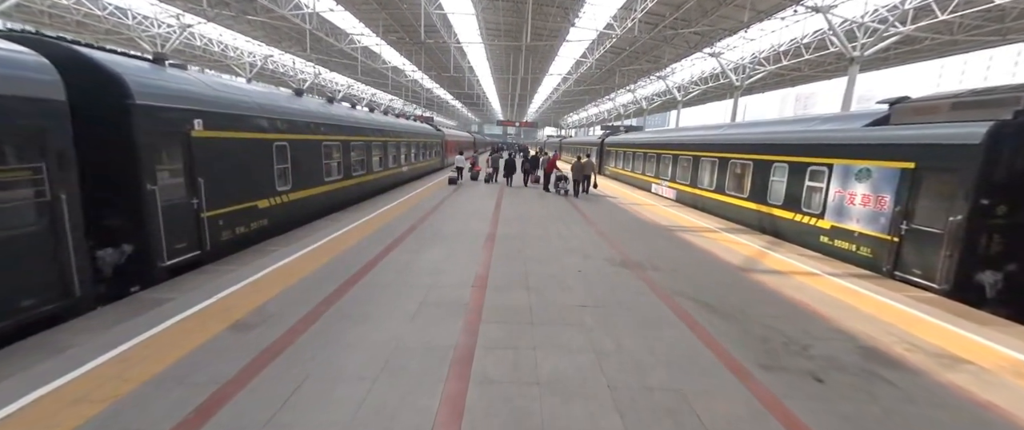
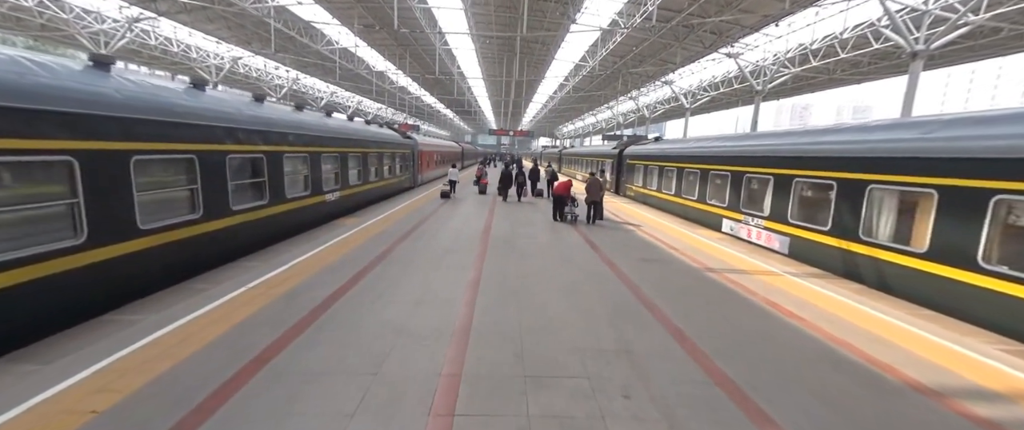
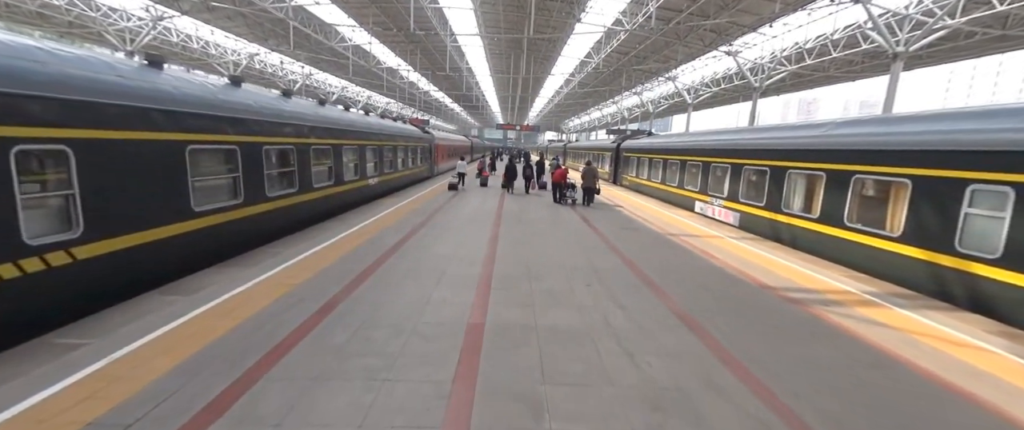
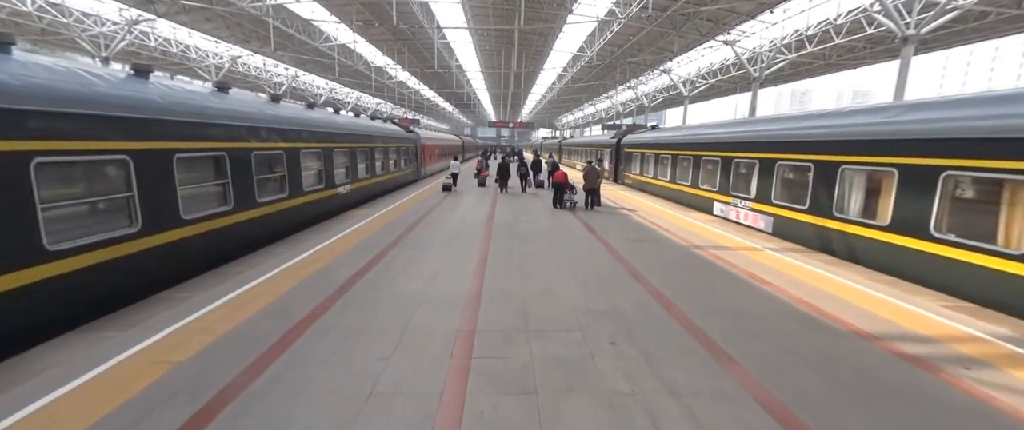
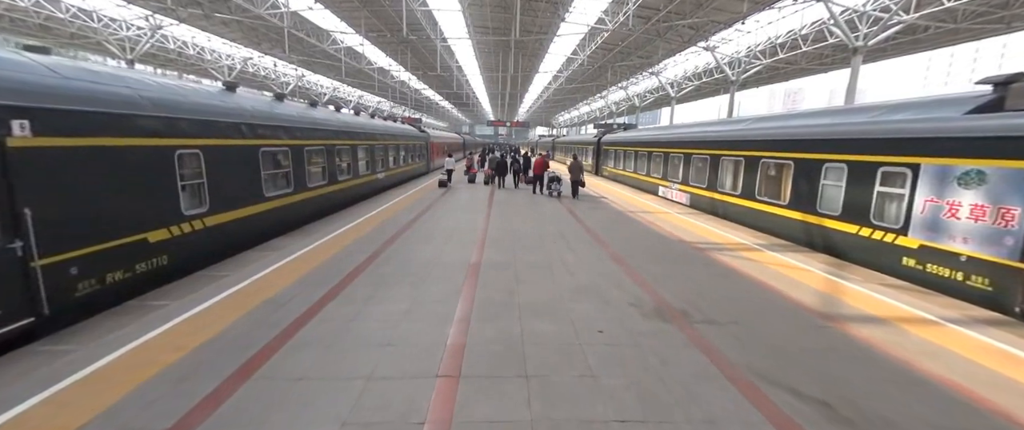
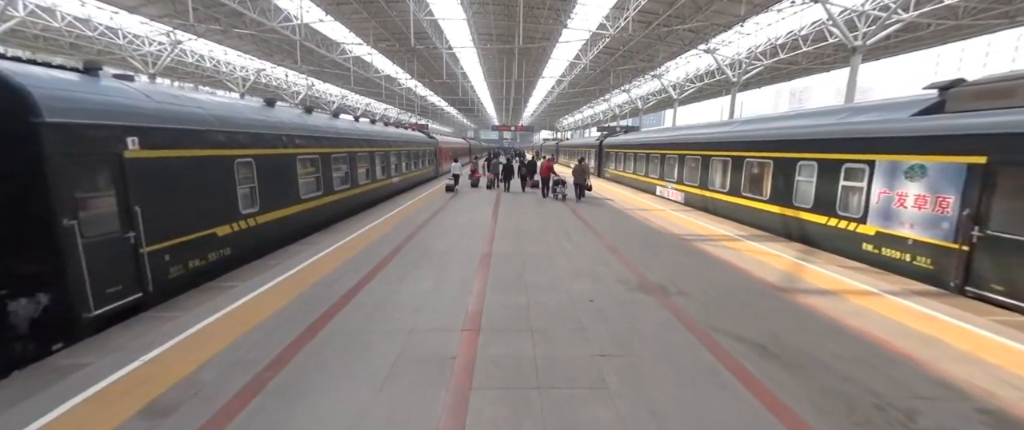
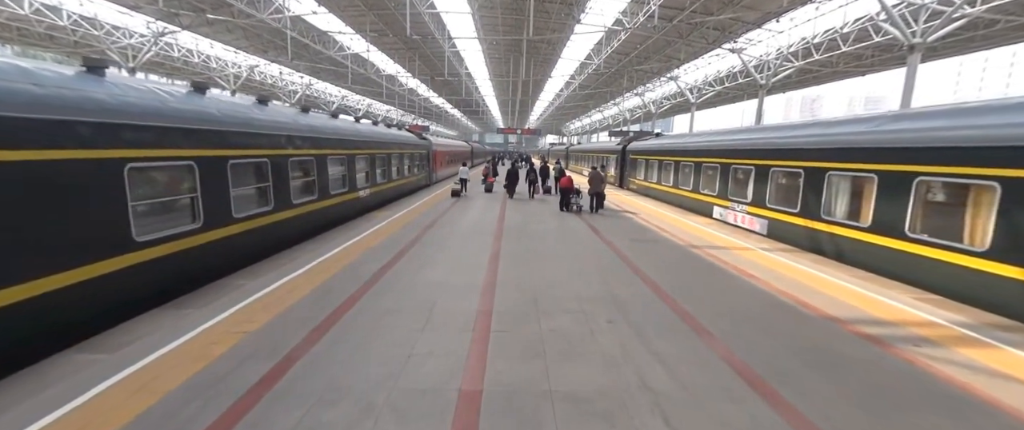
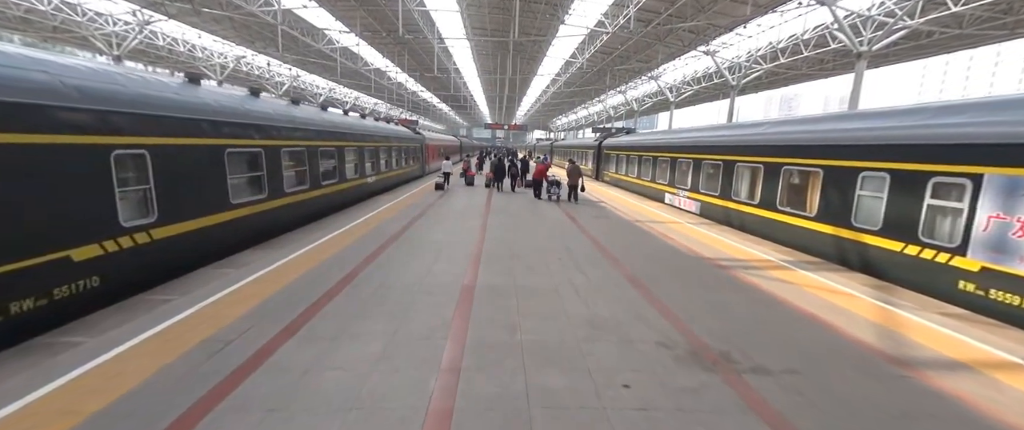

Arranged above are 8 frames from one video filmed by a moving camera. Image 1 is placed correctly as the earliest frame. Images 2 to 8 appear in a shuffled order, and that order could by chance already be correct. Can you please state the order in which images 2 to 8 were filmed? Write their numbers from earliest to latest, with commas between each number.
6, 5, 8, 3, 7, 4, 2
